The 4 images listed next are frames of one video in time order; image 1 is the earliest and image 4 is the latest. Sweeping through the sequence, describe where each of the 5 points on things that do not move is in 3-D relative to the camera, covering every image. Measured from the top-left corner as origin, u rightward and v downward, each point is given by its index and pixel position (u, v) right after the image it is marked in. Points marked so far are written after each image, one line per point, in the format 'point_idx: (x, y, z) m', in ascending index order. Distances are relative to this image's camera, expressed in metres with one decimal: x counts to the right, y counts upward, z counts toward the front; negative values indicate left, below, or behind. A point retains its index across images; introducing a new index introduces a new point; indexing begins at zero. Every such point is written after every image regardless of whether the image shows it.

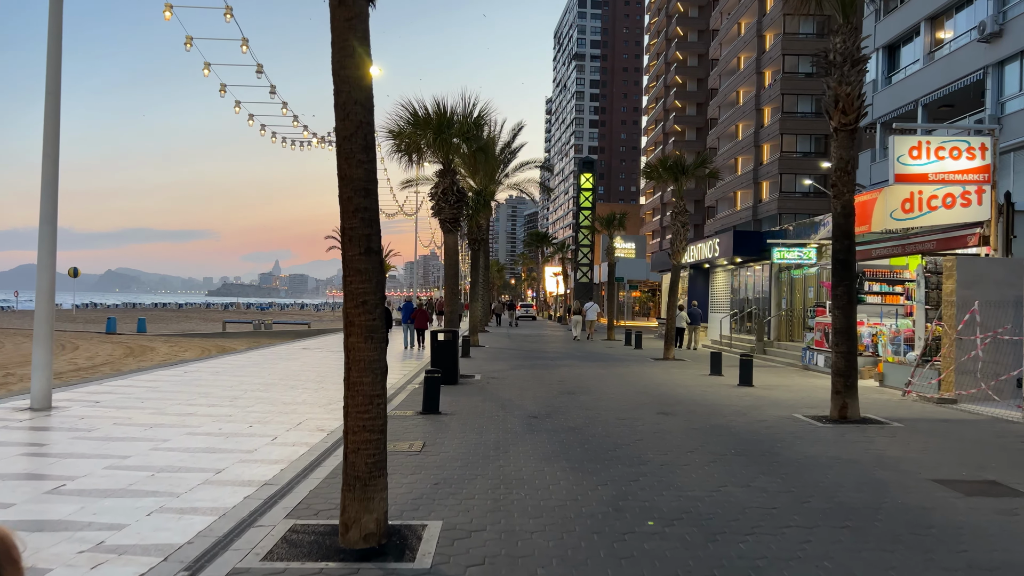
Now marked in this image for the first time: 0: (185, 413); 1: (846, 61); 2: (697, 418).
0: (-3.8, -1.5, +10.4) m
1: (+4.1, +2.8, +10.7) m
2: (+2.2, -1.6, +10.7) m
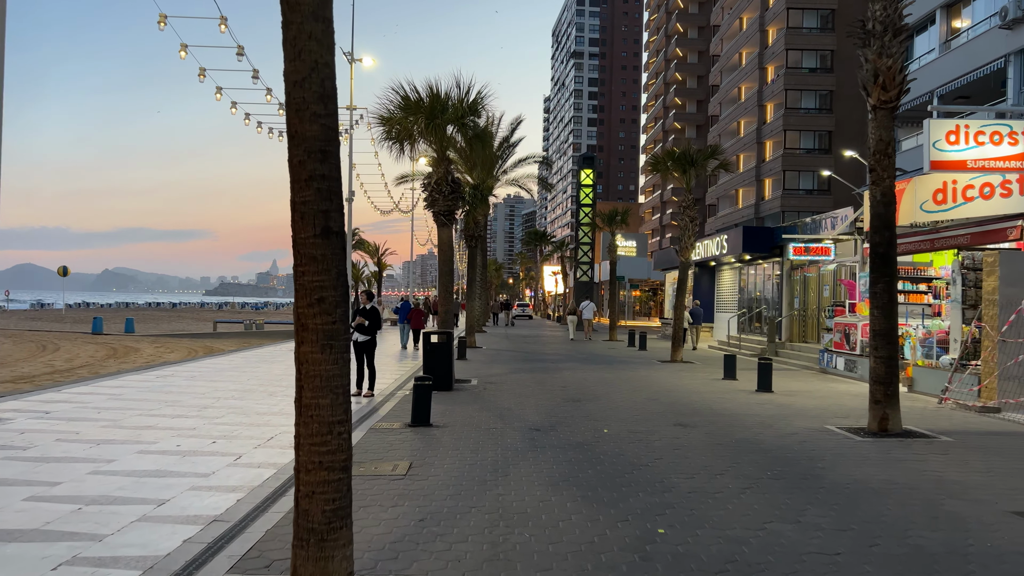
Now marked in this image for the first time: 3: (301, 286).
0: (-3.8, -1.4, +9.2) m
1: (+4.1, +2.8, +9.6) m
2: (+2.2, -1.5, +9.5) m
3: (-0.9, 0.0, +3.7) m
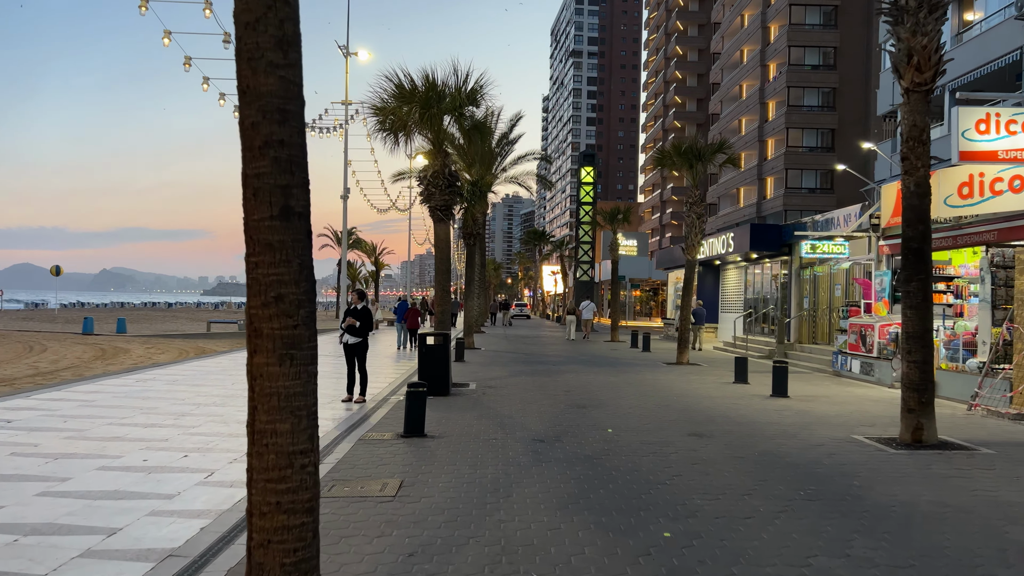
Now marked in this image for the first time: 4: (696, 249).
0: (-3.8, -1.4, +8.4) m
1: (+4.1, +2.8, +8.8) m
2: (+2.3, -1.5, +8.7) m
3: (-0.9, 0.0, +3.0) m
4: (+4.1, +0.9, +19.7) m
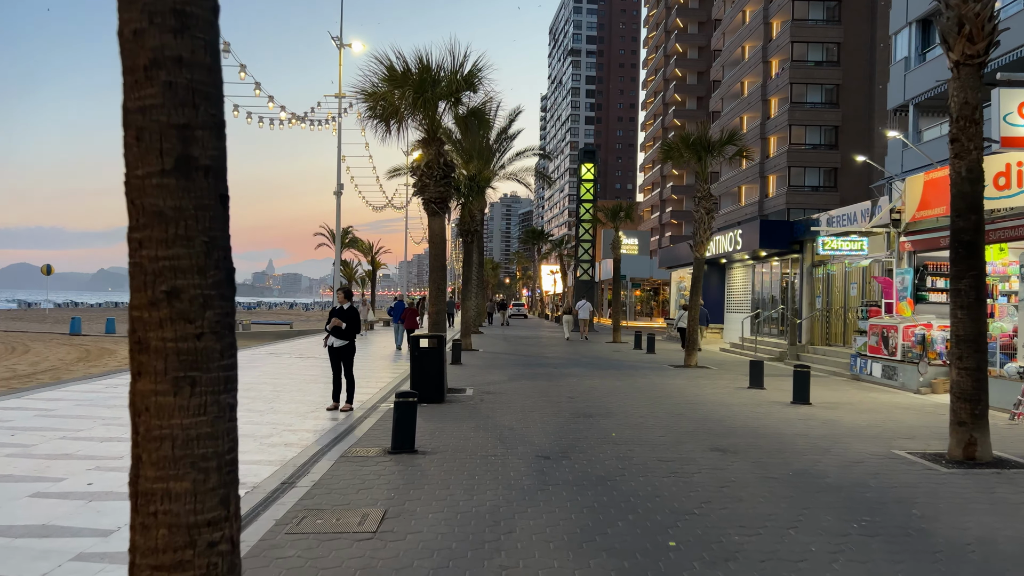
0: (-3.8, -1.4, +7.4) m
1: (+4.1, +2.8, +7.9) m
2: (+2.3, -1.5, +7.8) m
3: (-0.8, 0.0, +2.0) m
4: (+4.1, +0.9, +18.7) m
